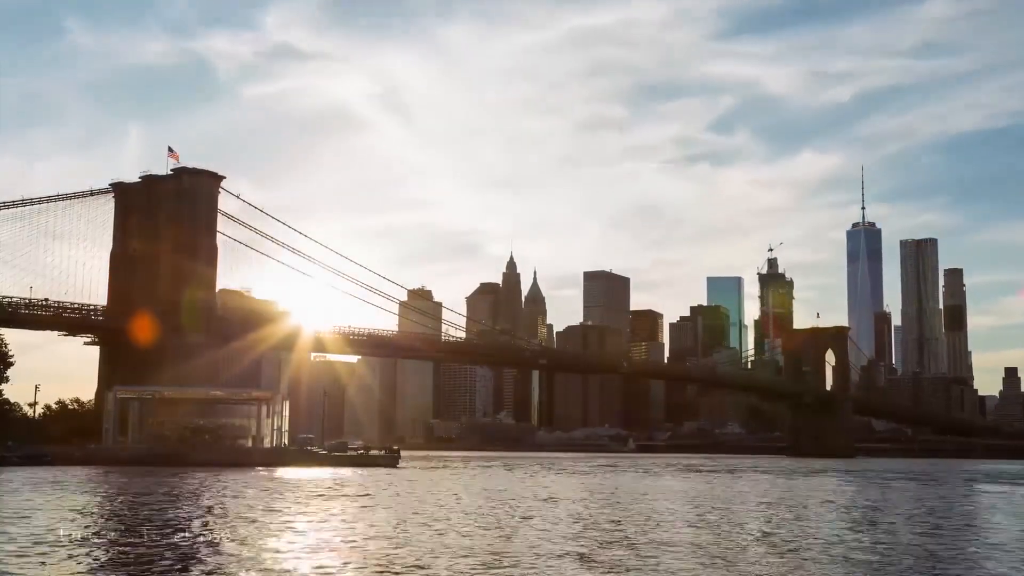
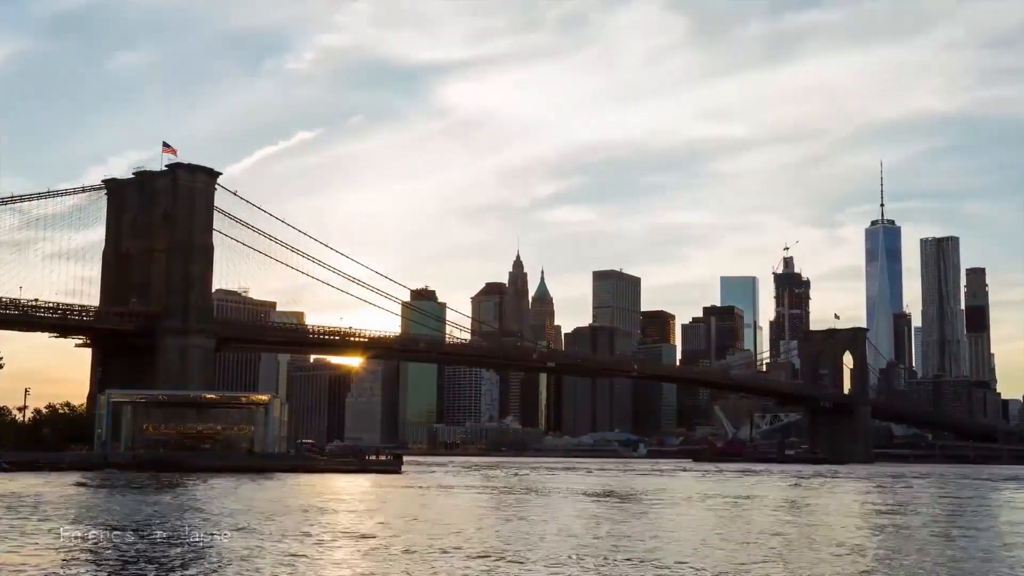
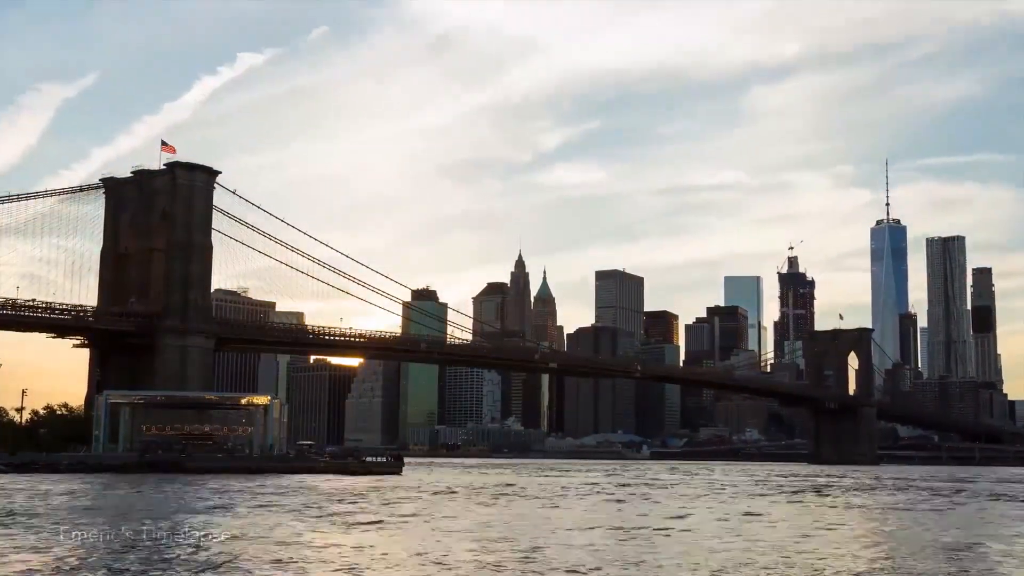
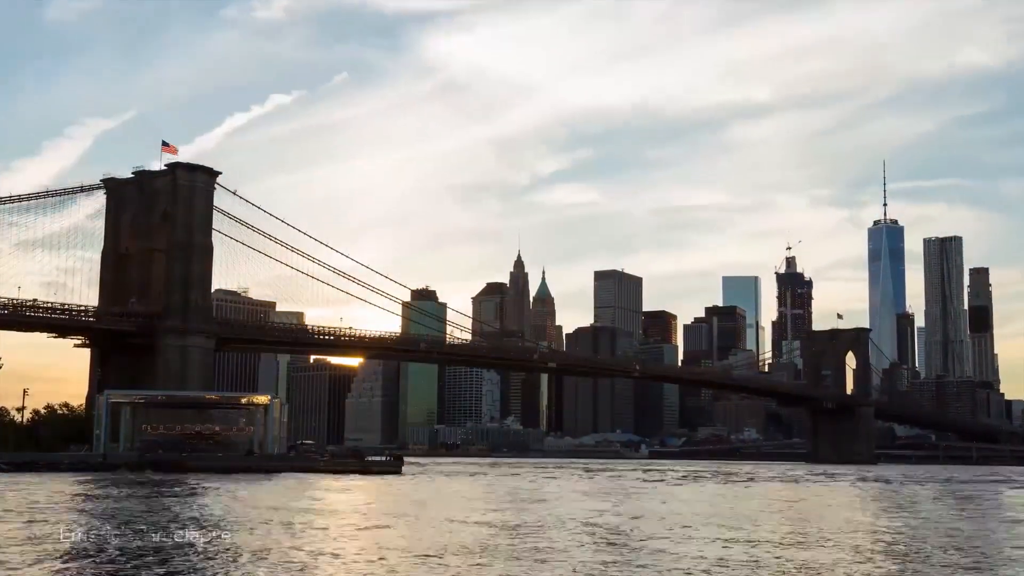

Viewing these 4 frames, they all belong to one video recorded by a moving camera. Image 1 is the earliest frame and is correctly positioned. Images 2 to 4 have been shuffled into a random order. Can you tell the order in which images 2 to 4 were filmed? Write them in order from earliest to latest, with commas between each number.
2, 4, 3
